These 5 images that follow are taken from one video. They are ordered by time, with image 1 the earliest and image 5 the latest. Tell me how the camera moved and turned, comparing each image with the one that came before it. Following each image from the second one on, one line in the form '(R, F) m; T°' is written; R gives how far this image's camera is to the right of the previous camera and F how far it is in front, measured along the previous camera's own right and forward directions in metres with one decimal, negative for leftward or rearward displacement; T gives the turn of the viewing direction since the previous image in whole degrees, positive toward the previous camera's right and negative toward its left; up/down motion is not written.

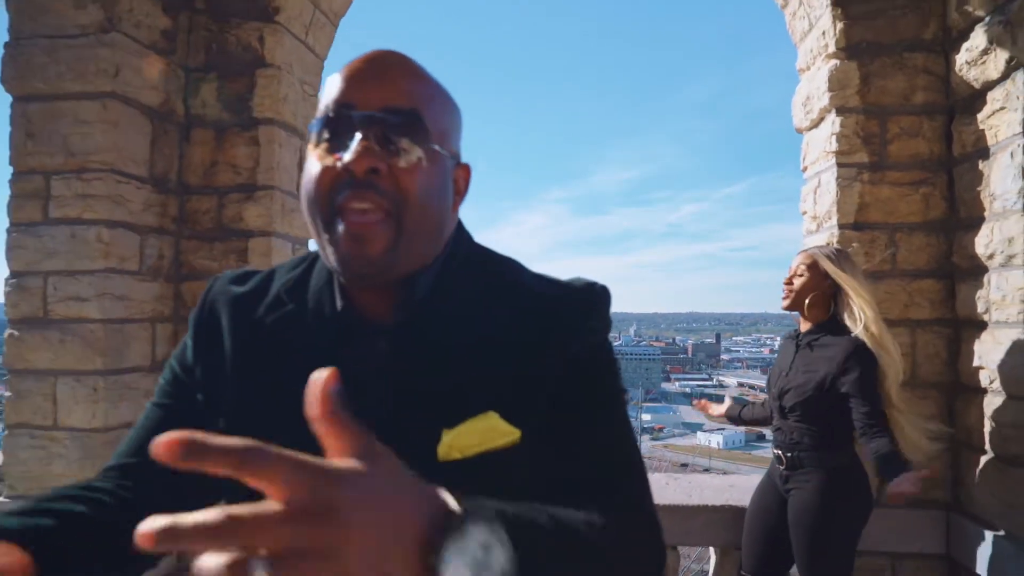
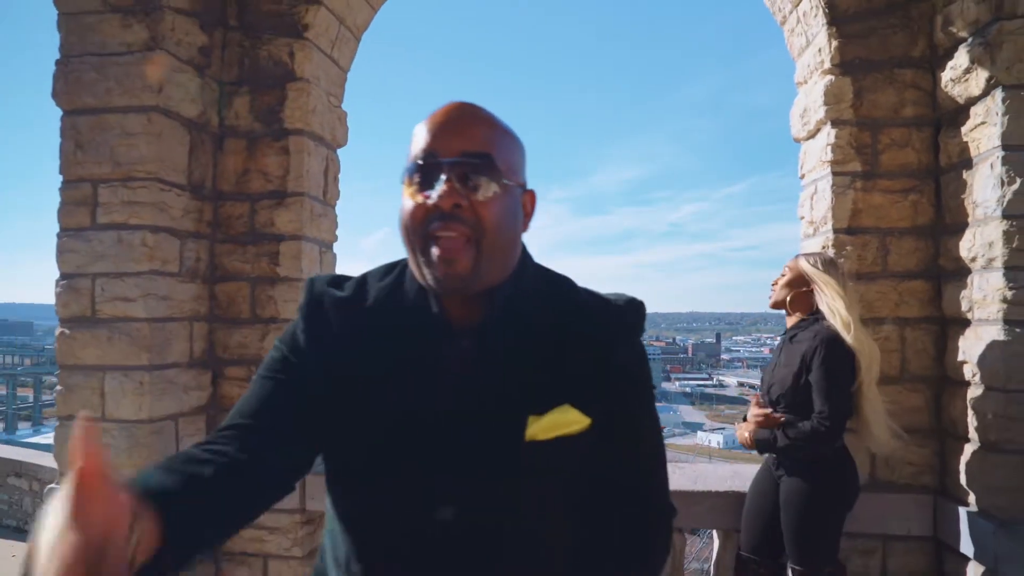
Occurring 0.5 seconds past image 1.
(-0.1, -0.2) m; 0°
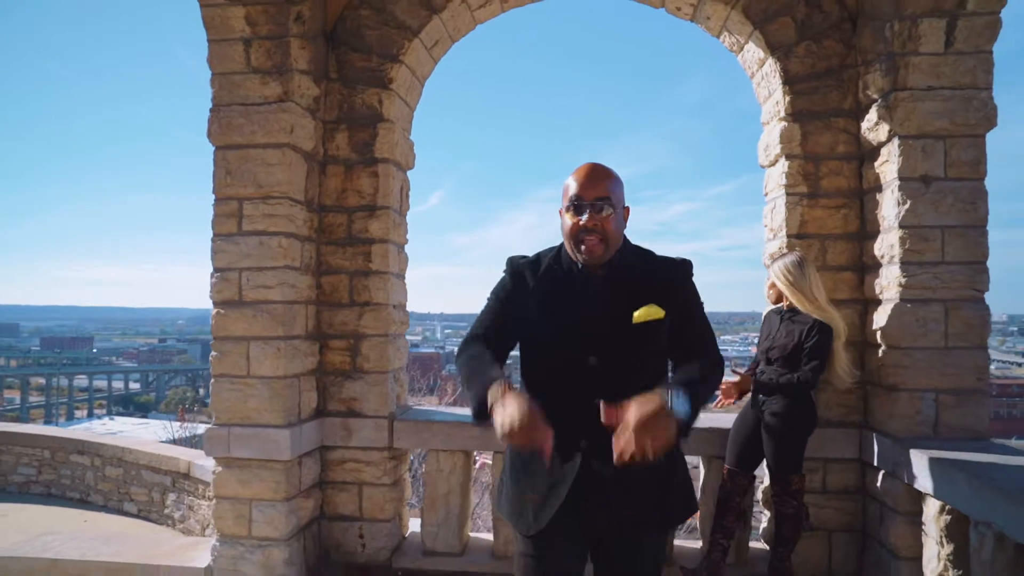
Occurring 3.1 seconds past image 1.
(-0.3, -1.0) m; +1°
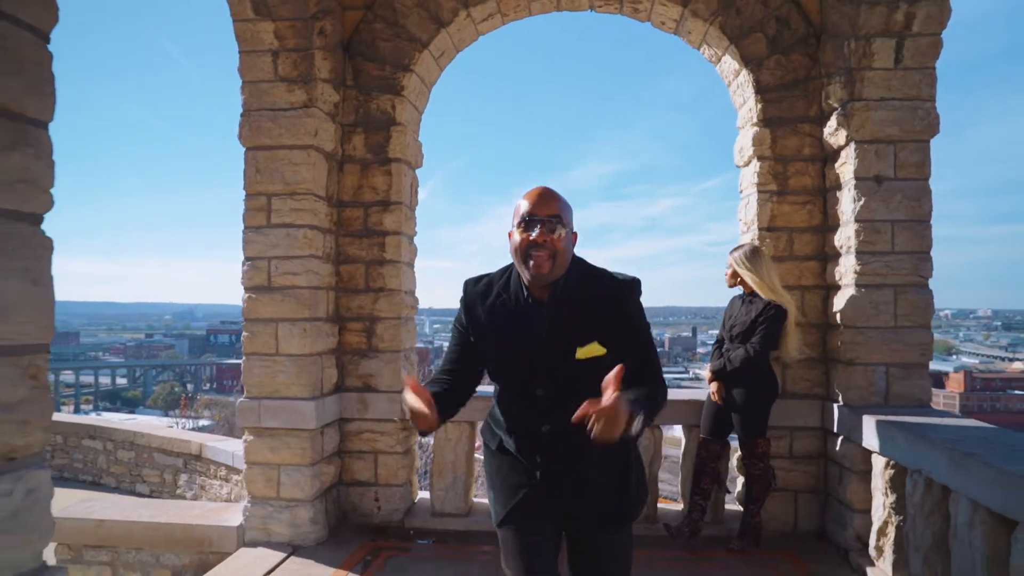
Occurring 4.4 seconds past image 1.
(-0.1, -0.4) m; +1°
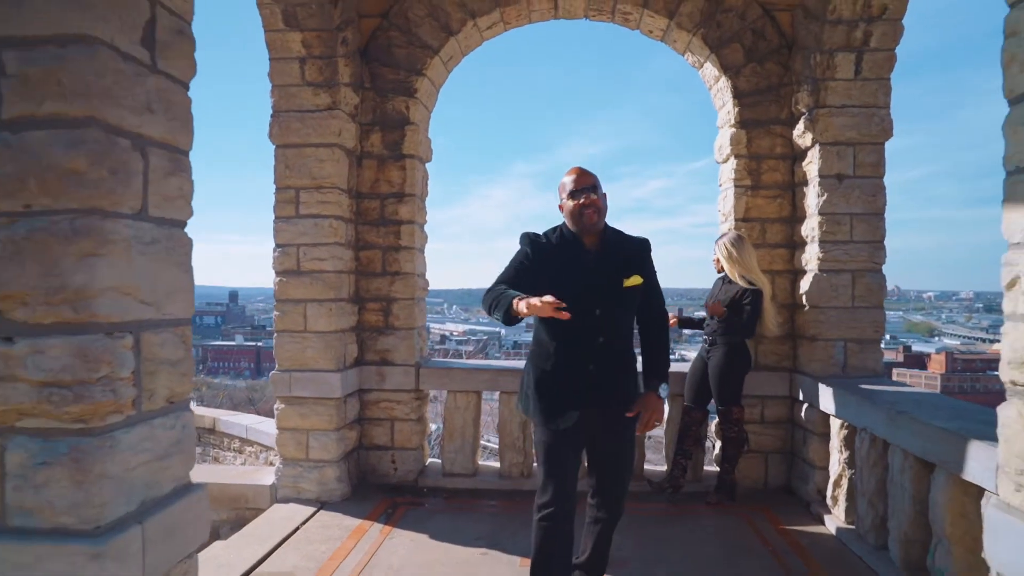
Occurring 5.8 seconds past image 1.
(-0.1, -0.5) m; +1°
